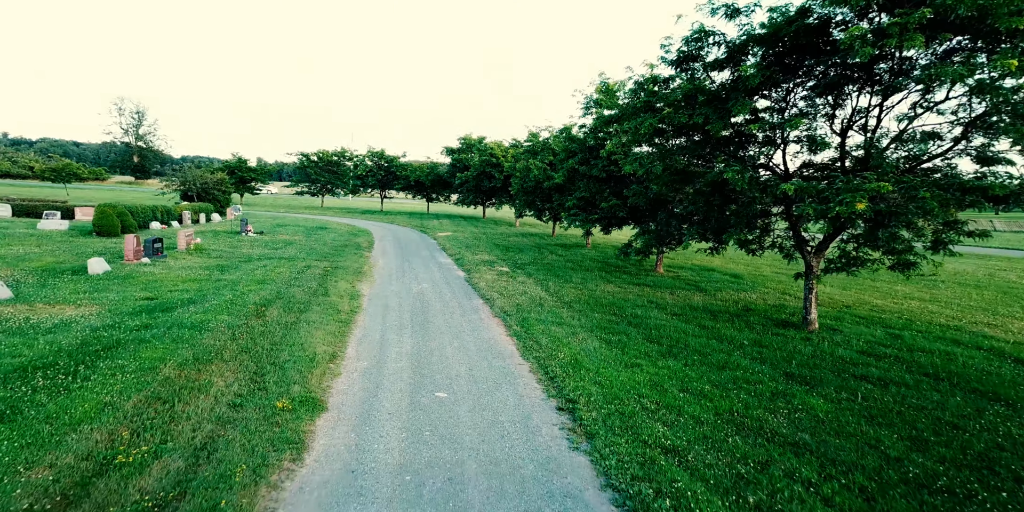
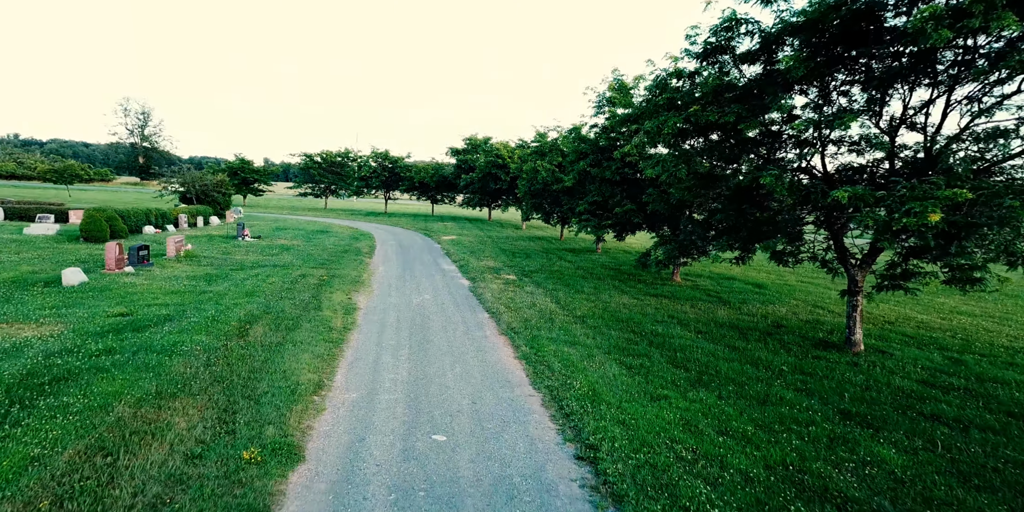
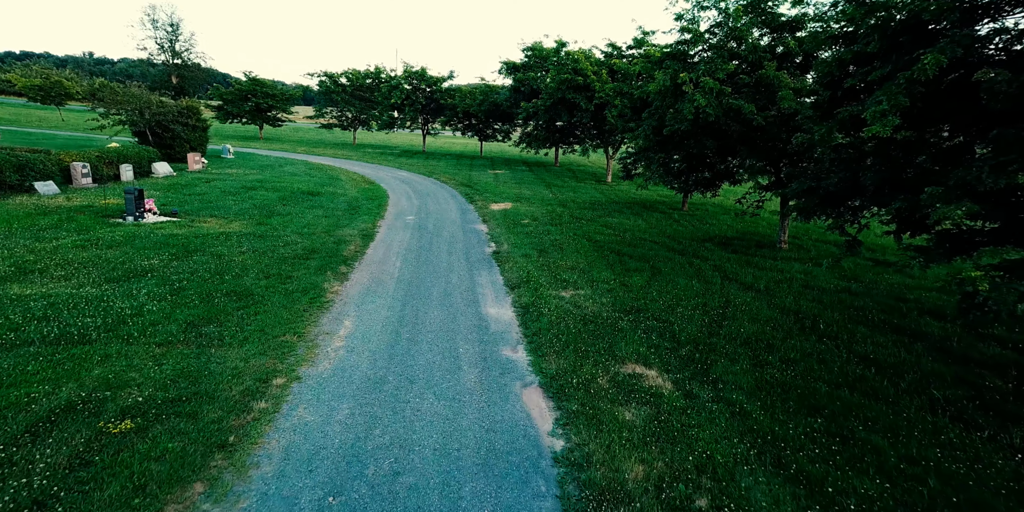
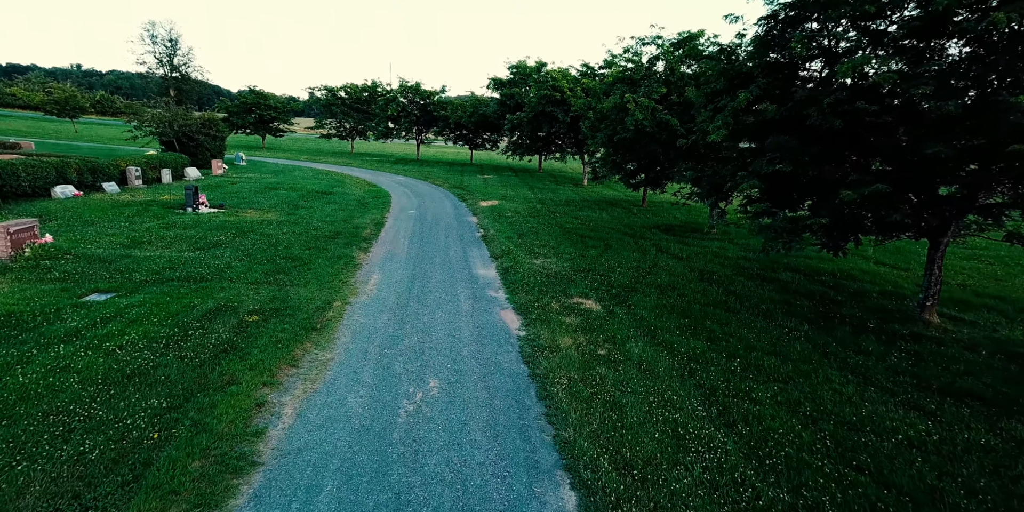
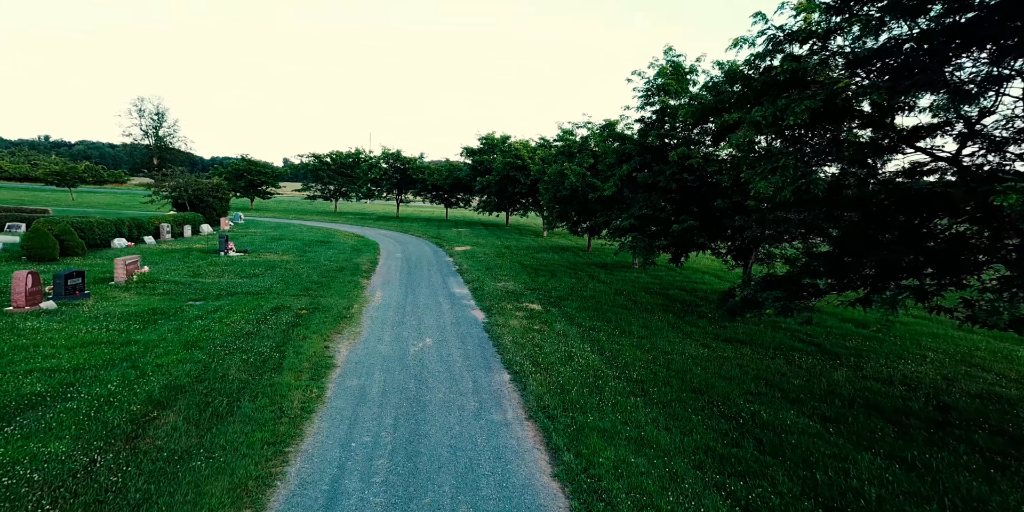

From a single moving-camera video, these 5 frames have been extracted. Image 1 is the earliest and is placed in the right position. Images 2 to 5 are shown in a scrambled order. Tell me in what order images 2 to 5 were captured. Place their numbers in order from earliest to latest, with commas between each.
2, 5, 4, 3
